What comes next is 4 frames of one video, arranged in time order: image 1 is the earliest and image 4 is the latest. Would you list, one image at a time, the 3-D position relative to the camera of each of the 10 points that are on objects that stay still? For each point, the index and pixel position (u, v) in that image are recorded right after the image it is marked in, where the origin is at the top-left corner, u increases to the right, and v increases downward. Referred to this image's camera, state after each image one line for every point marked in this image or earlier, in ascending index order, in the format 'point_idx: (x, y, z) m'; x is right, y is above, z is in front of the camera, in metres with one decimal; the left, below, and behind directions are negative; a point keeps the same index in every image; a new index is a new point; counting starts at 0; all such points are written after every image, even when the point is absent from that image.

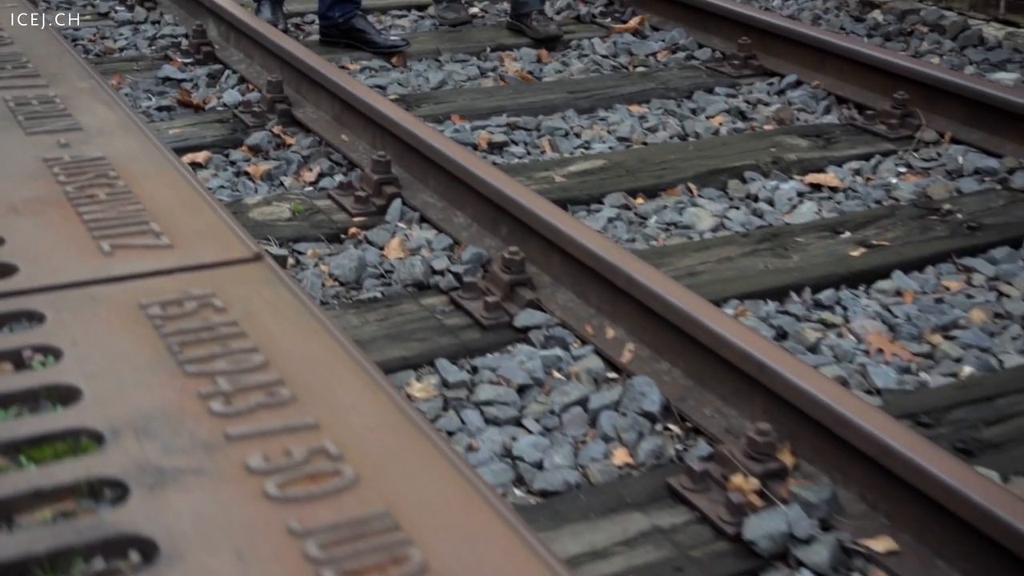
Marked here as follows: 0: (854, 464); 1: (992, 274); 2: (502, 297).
0: (+0.6, -0.3, +2.3) m
1: (+1.3, 0.0, +3.4) m
2: (0.0, 0.0, +3.1) m
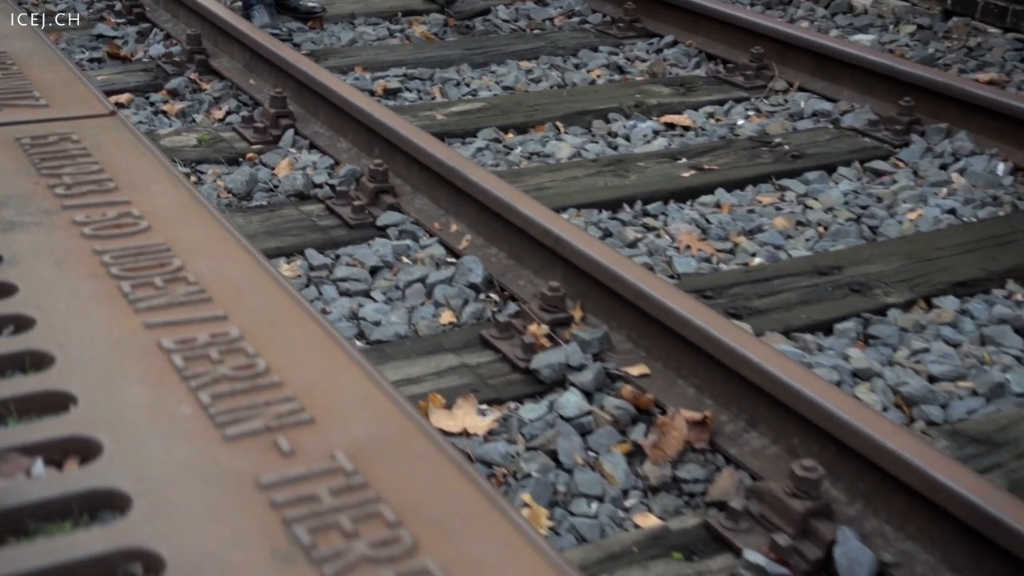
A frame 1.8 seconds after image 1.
0: (+0.2, 0.0, +2.8) m
1: (+0.9, +0.3, +4.0) m
2: (-0.4, +0.2, +3.6) m
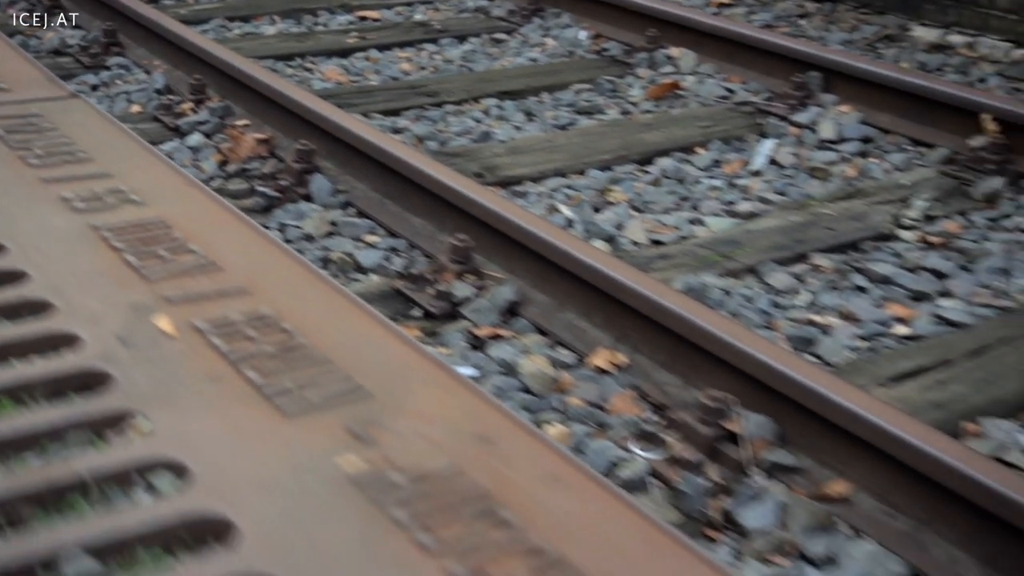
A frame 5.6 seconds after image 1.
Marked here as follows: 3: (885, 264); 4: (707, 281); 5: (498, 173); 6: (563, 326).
0: (-0.9, +0.6, +4.3) m
1: (-0.3, +1.0, +5.5) m
2: (-1.6, +0.9, +5.0) m
3: (+1.0, +0.1, +3.4) m
4: (+0.5, 0.0, +3.3) m
5: (0.0, +0.3, +4.0) m
6: (+0.1, -0.1, +2.9) m
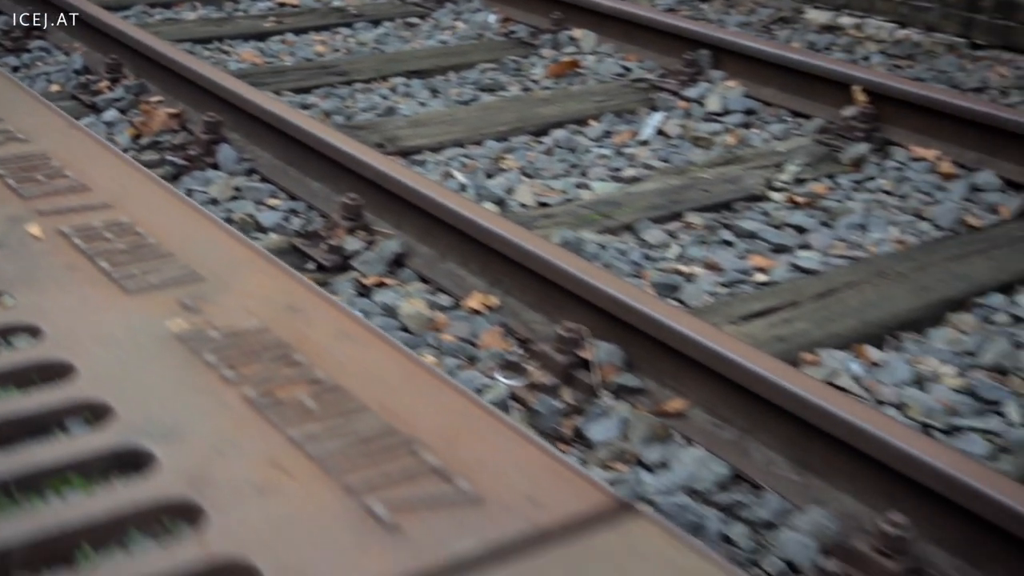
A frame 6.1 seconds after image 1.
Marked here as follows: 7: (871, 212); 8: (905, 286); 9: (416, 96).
0: (-1.2, +0.8, +4.5) m
1: (-0.7, +1.1, +5.7) m
2: (-1.9, +1.0, +5.2) m
3: (+0.7, +0.2, +3.7) m
4: (+0.2, +0.1, +3.5) m
5: (-0.4, +0.5, +4.2) m
6: (-0.2, 0.0, +3.1) m
7: (+1.0, +0.2, +3.8) m
8: (+1.0, 0.0, +3.3) m
9: (-0.4, +0.7, +4.8) m
